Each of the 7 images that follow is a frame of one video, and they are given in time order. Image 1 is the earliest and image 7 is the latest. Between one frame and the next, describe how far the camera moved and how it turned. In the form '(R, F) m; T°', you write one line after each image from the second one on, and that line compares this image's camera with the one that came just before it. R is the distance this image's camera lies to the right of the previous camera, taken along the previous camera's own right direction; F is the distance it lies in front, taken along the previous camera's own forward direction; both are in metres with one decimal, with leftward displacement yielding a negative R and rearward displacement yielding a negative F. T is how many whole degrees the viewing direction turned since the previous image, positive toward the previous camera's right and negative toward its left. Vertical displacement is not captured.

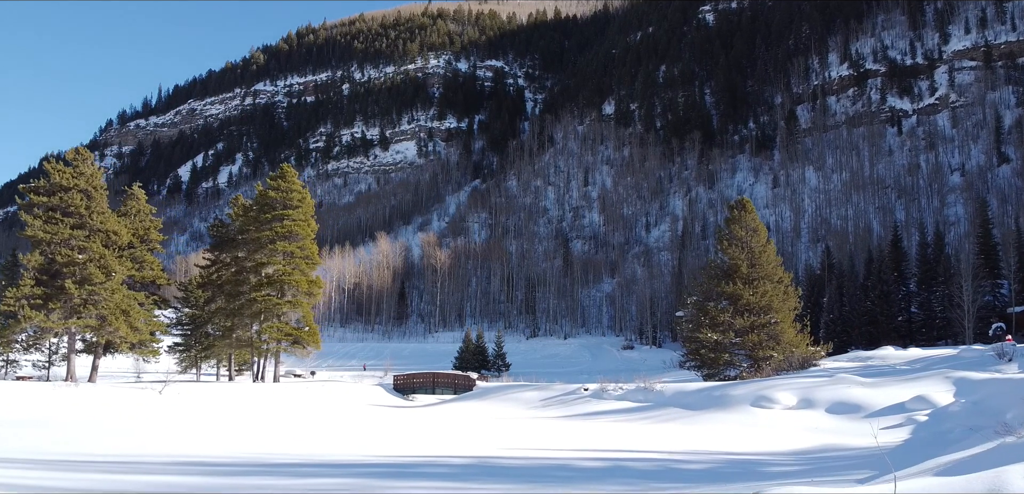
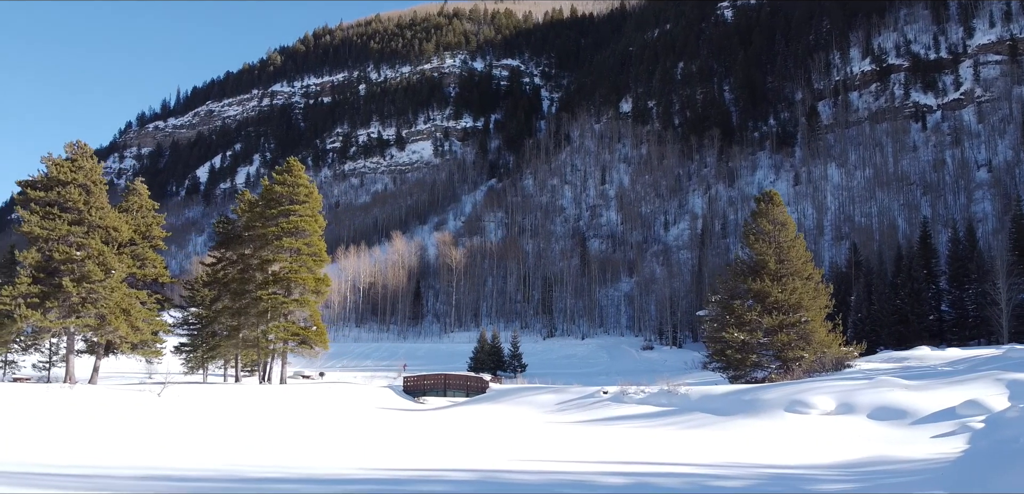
(+0.1, +0.9) m; -2°
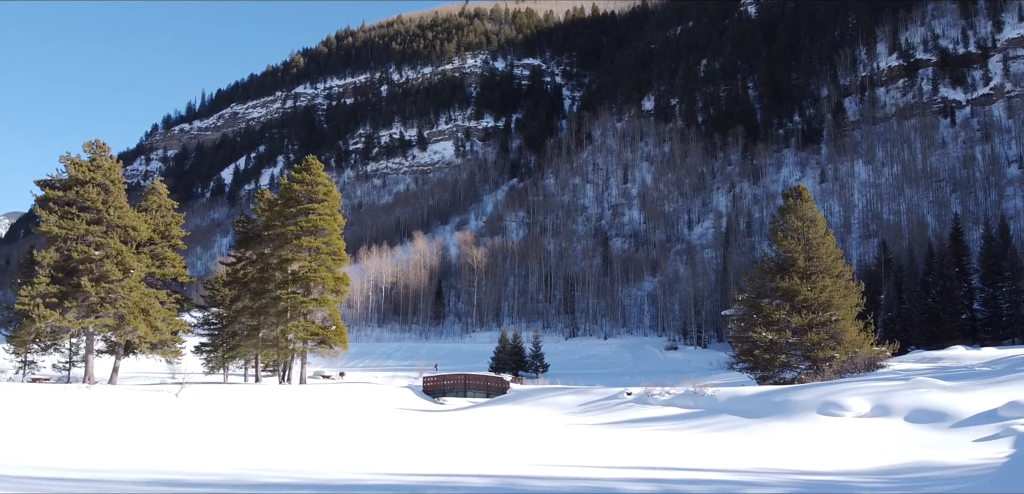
(+0.1, +0.3) m; -2°
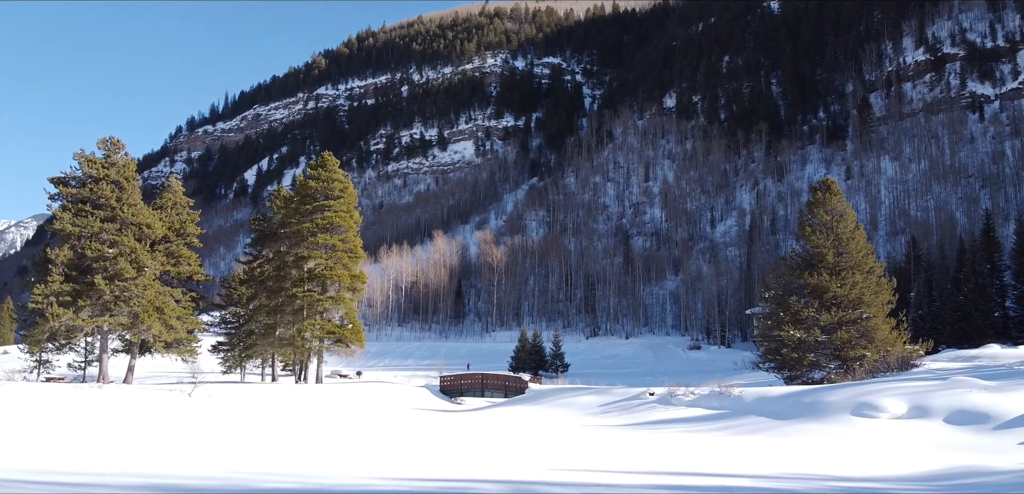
(+0.1, +0.4) m; -2°
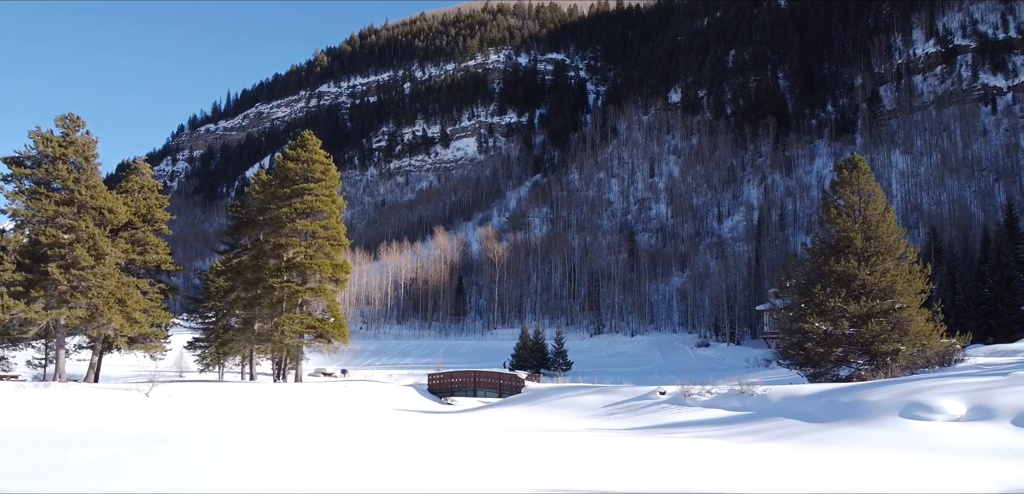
(+0.3, +1.7) m; 0°
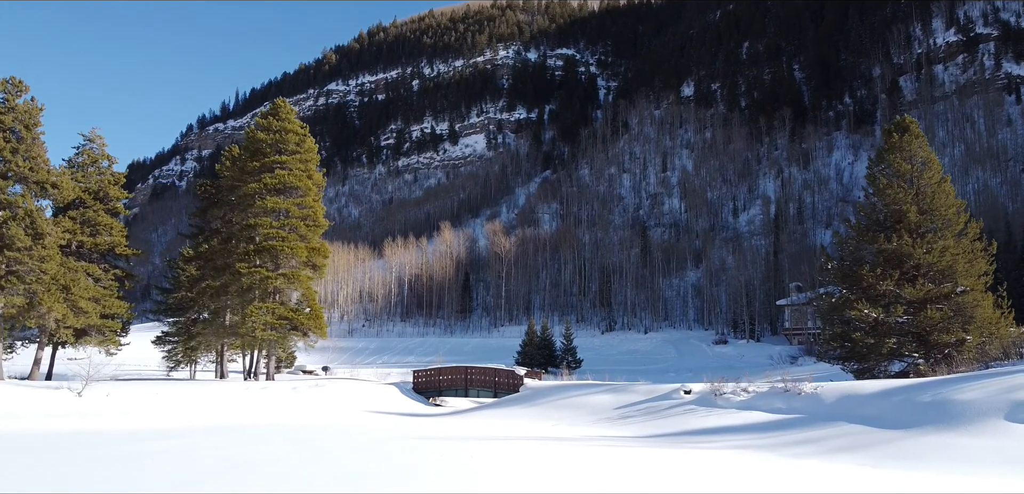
(+0.4, +2.2) m; -1°
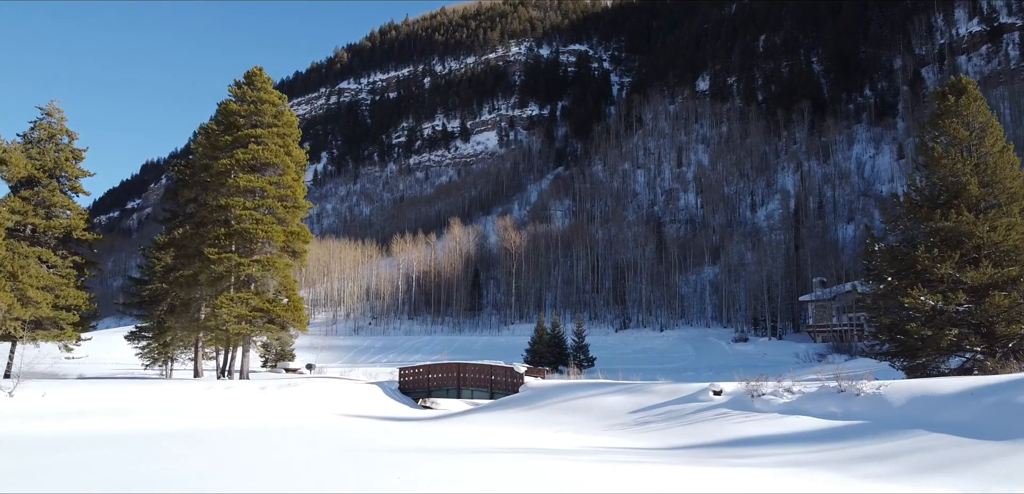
(+0.3, +1.8) m; -1°
